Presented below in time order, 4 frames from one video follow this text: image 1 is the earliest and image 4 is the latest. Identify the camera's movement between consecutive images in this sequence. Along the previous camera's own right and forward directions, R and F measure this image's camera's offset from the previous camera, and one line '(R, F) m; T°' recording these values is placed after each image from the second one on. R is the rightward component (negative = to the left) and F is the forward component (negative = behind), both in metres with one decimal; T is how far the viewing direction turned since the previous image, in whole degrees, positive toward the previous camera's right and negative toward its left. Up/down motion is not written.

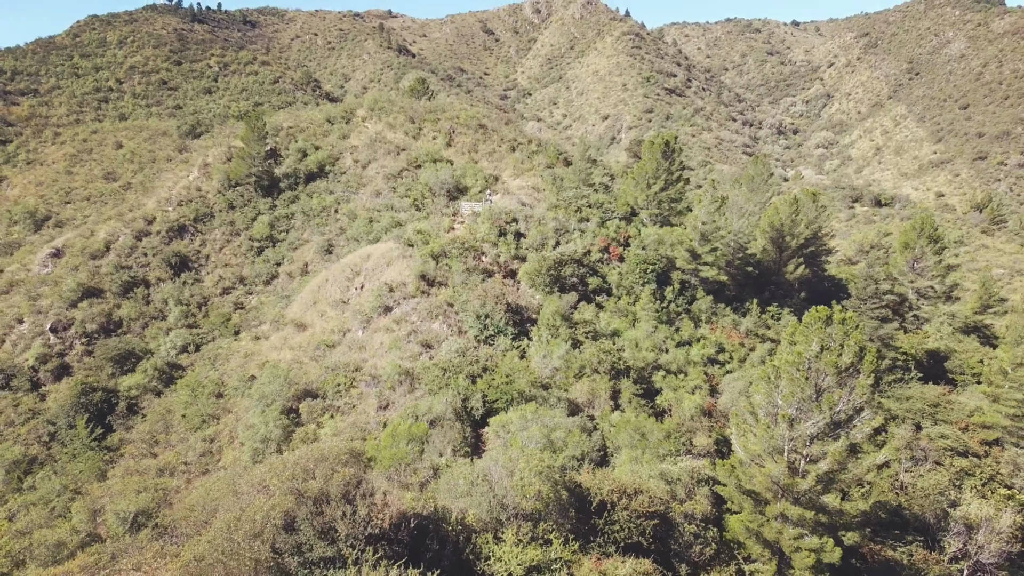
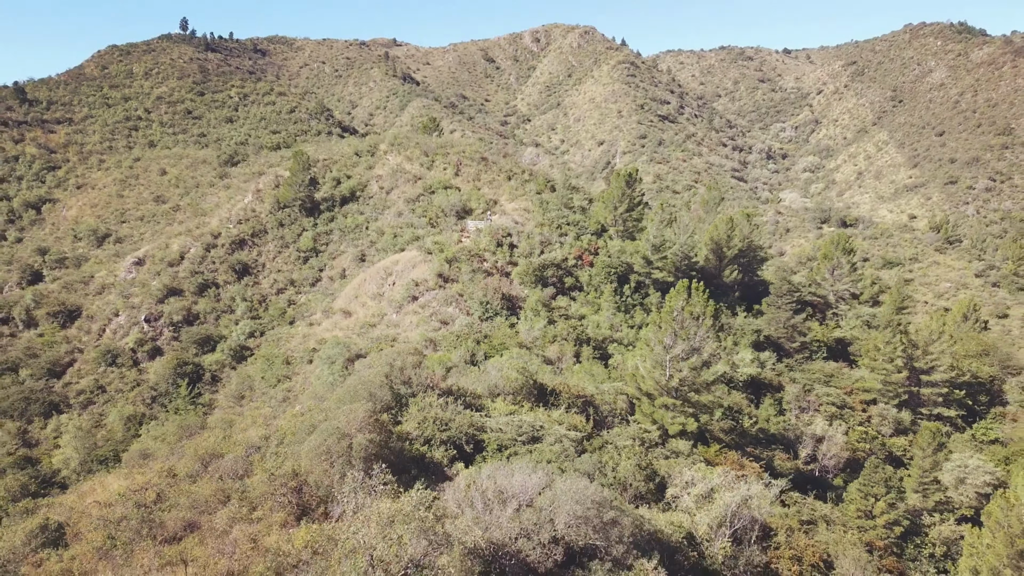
(+0.2, -7.3) m; 0°
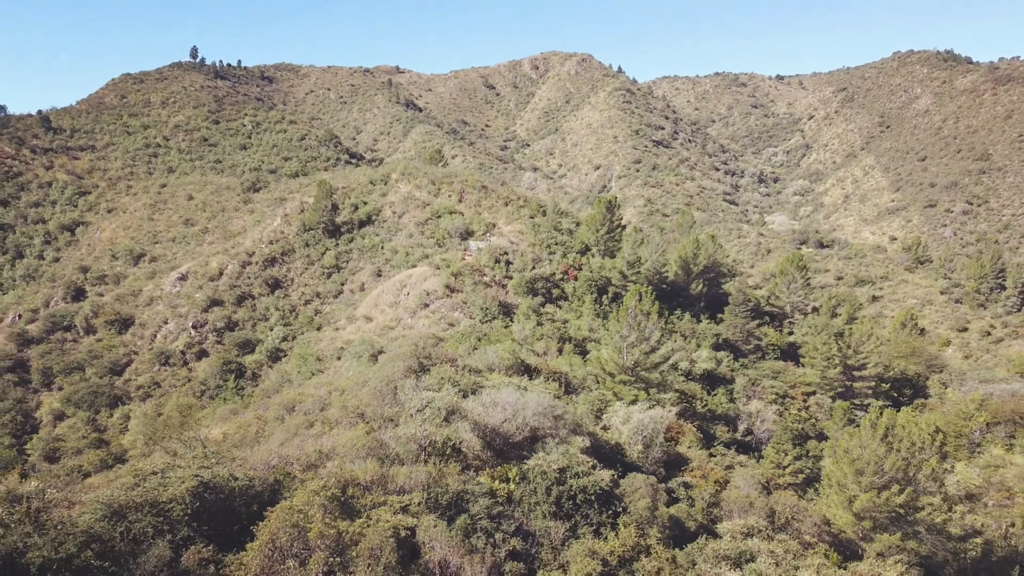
(+0.2, -5.5) m; 0°
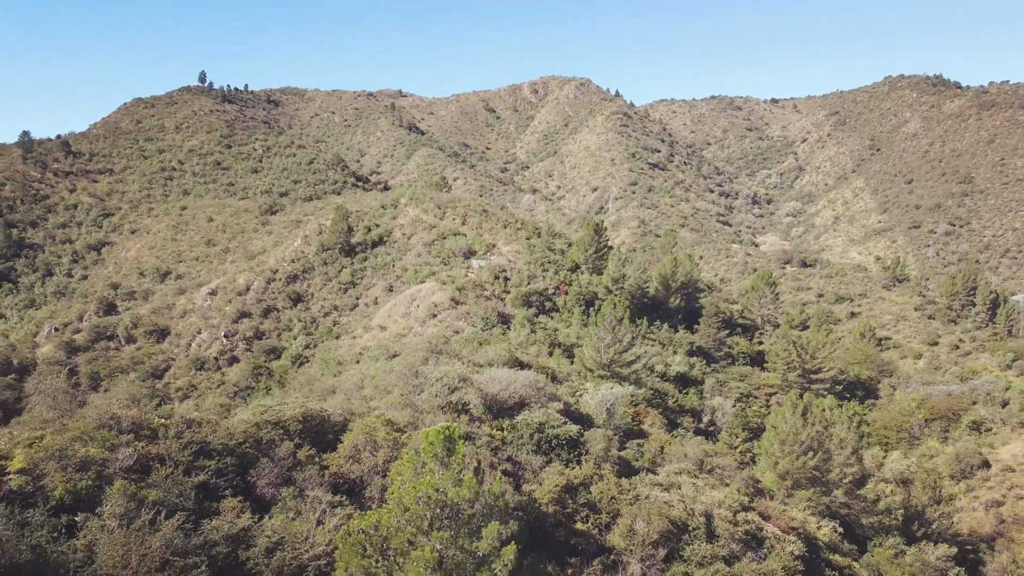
(+0.1, -4.8) m; 0°
